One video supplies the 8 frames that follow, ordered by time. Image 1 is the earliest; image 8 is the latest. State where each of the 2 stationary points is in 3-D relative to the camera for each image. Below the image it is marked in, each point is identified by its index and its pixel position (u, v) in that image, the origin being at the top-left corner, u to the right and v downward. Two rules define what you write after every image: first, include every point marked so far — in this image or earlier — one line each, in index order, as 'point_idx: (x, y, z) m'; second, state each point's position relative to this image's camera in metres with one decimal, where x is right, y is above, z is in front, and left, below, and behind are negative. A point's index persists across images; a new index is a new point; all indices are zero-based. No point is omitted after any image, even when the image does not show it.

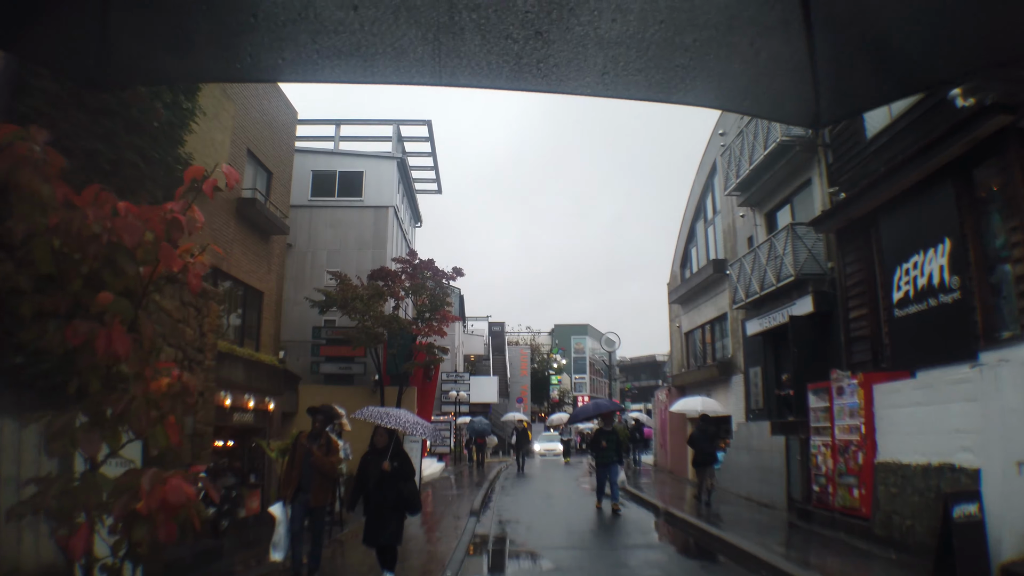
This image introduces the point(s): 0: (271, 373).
0: (-5.9, -2.1, +18.2) m
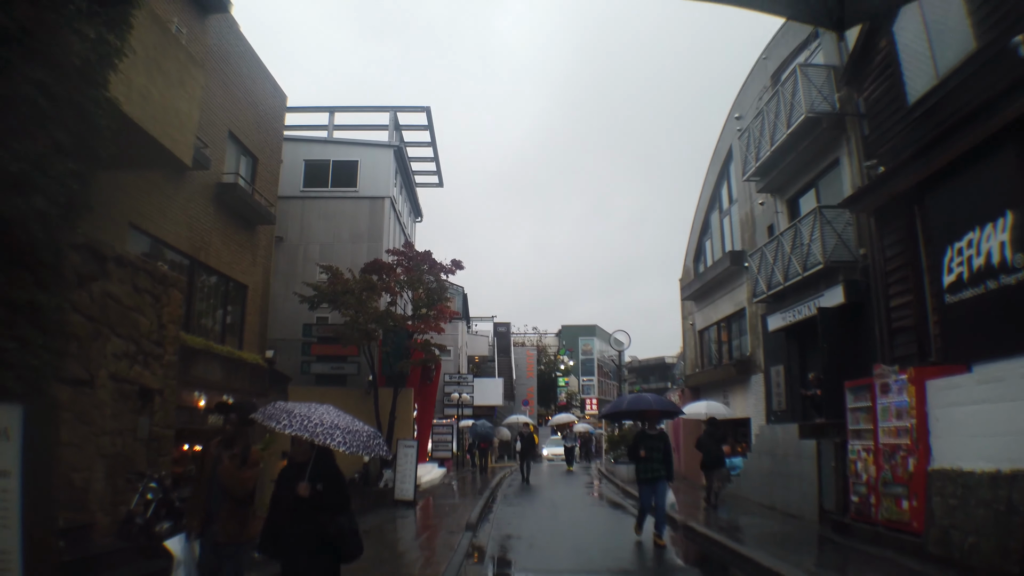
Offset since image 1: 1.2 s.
0: (-5.9, -1.9, +16.9) m
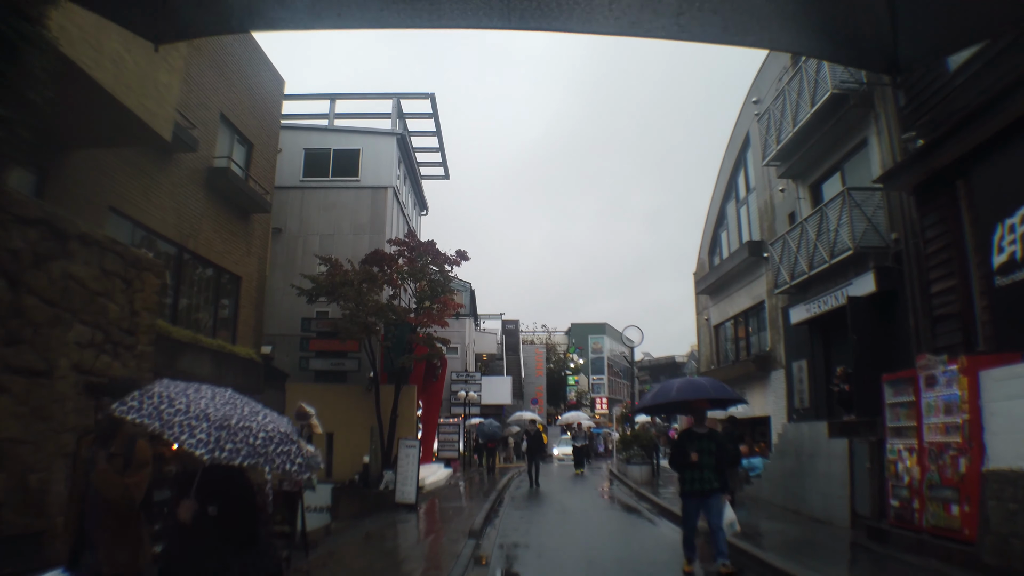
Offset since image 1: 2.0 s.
0: (-5.7, -1.7, +16.1) m
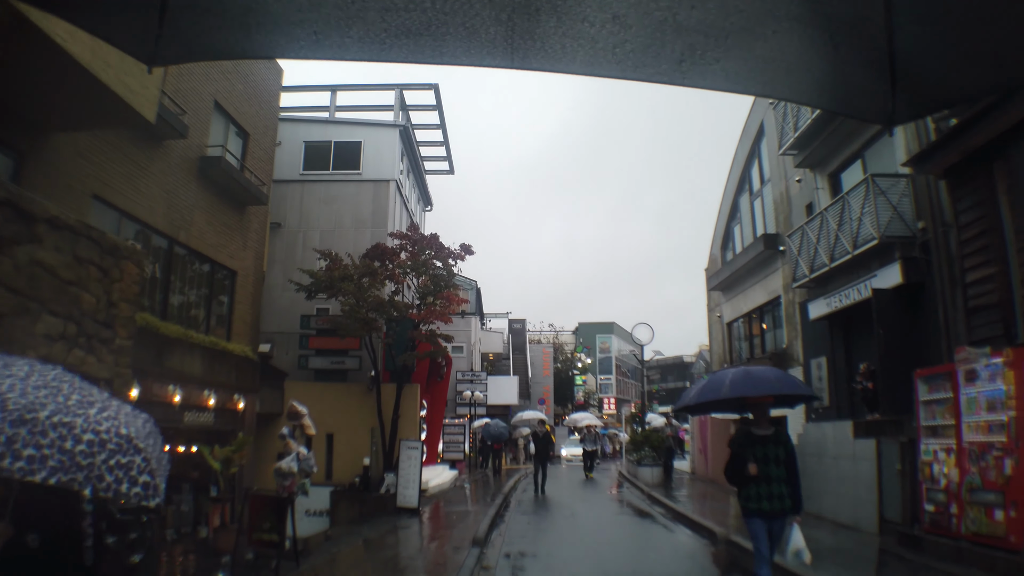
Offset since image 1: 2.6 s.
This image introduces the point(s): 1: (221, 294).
0: (-5.6, -1.6, +15.5) m
1: (-6.3, -0.1, +16.0) m
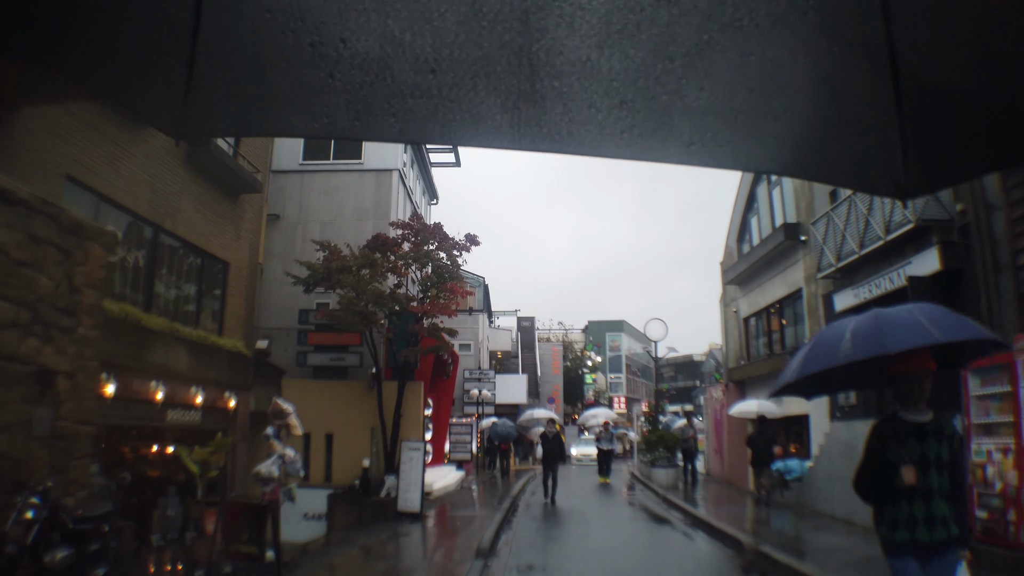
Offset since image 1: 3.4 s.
0: (-5.4, -1.4, +14.7) m
1: (-6.1, 0.0, +15.2) m
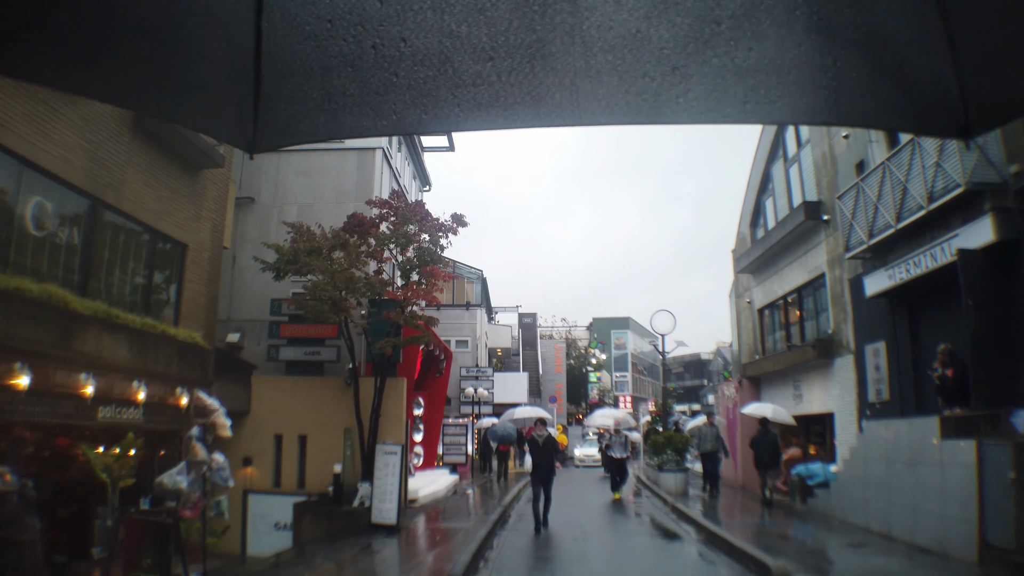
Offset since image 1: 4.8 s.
0: (-5.6, -1.2, +13.1) m
1: (-6.3, +0.3, +13.6) m
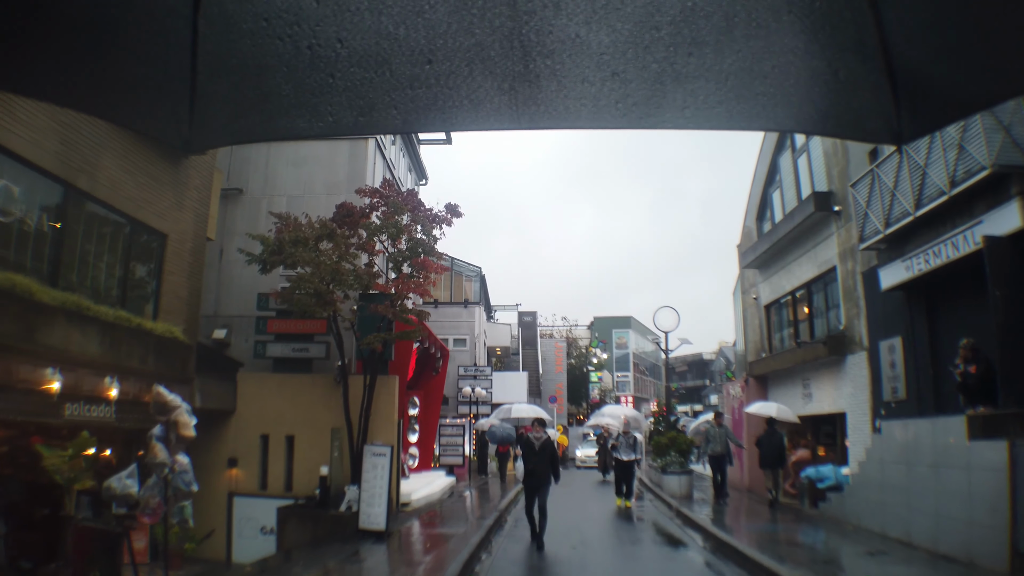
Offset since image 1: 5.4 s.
0: (-5.7, -1.0, +12.5) m
1: (-6.4, +0.5, +13.0) m
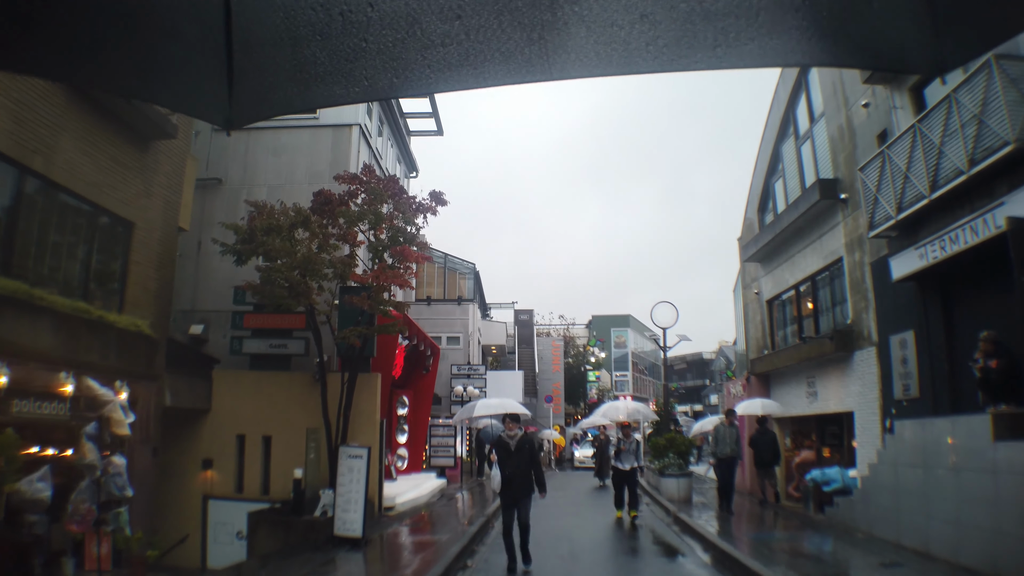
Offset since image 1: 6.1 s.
0: (-5.9, -0.9, +11.7) m
1: (-6.6, +0.6, +12.2) m
